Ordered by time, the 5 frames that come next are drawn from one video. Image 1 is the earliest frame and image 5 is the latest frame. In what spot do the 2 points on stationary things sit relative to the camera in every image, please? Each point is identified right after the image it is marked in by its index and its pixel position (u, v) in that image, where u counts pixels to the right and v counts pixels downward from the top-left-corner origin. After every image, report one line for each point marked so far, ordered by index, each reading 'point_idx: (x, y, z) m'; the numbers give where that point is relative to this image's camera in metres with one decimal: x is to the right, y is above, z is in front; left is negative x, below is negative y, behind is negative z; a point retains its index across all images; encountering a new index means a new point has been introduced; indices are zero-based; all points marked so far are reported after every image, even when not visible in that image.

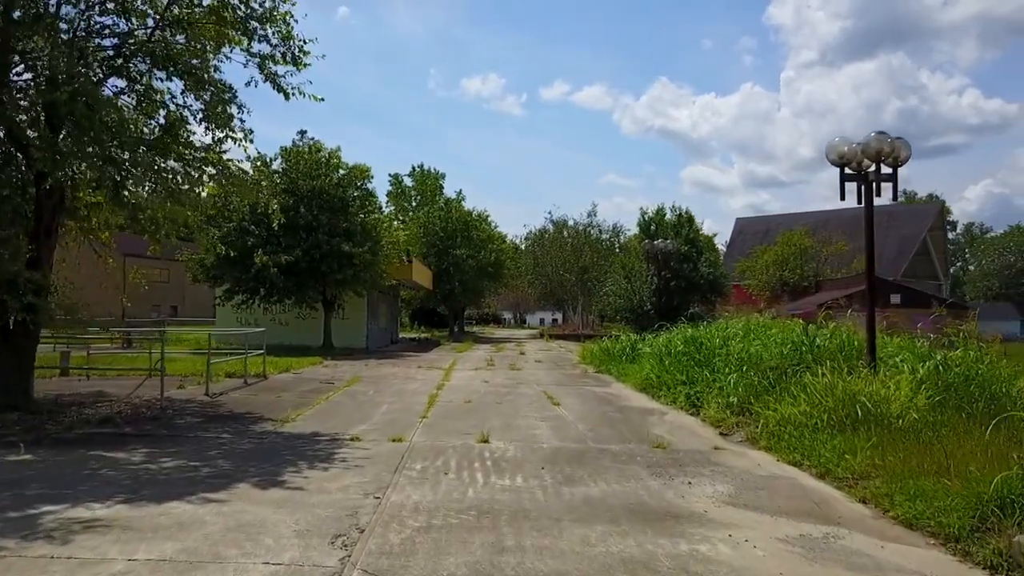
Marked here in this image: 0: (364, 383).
0: (-3.1, -2.0, +17.0) m
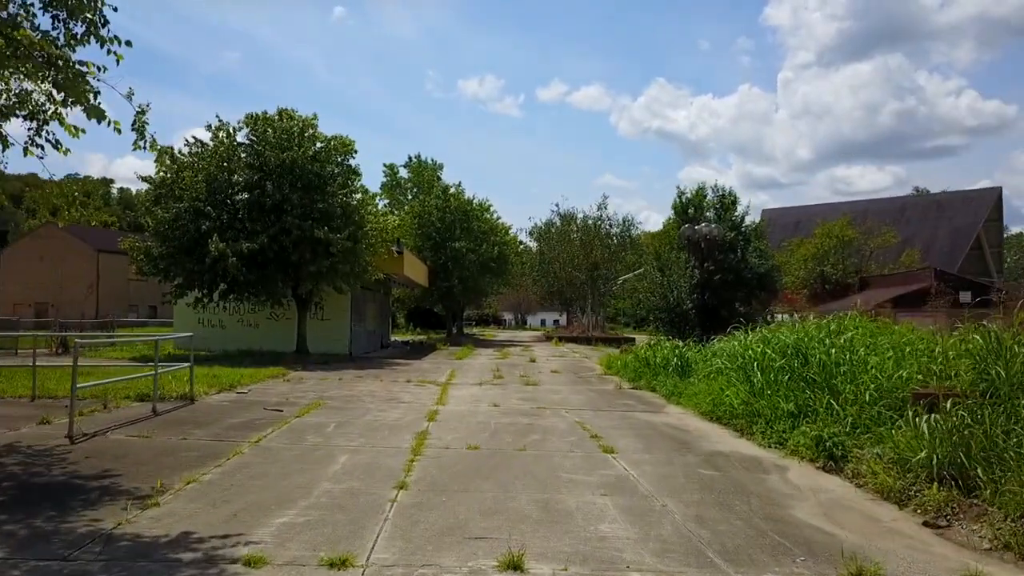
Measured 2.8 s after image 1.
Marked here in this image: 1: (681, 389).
0: (-2.8, -1.8, +12.2) m
1: (+3.2, -1.9, +15.1) m
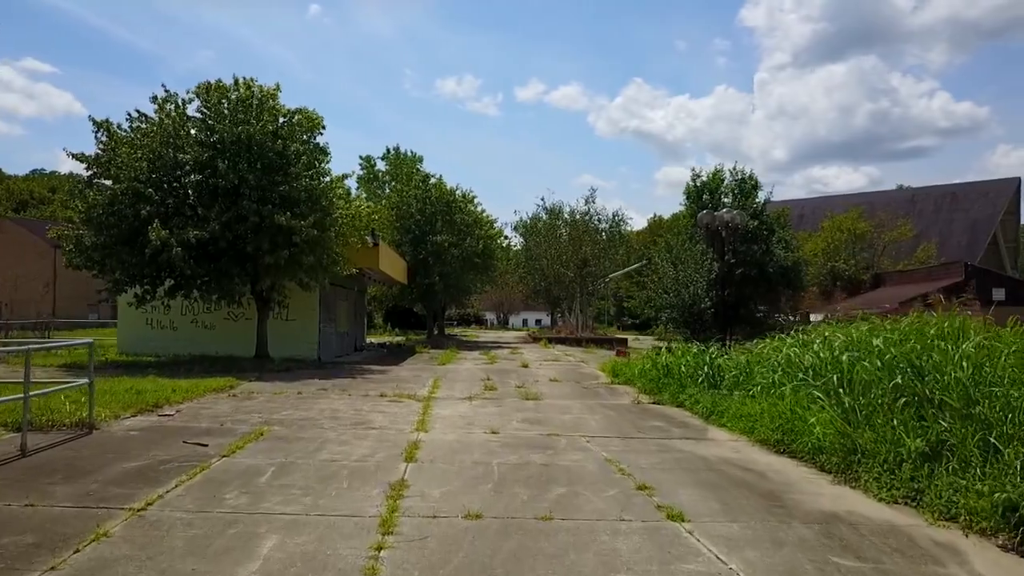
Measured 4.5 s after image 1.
0: (-2.7, -1.7, +9.0) m
1: (+3.2, -1.8, +12.1) m
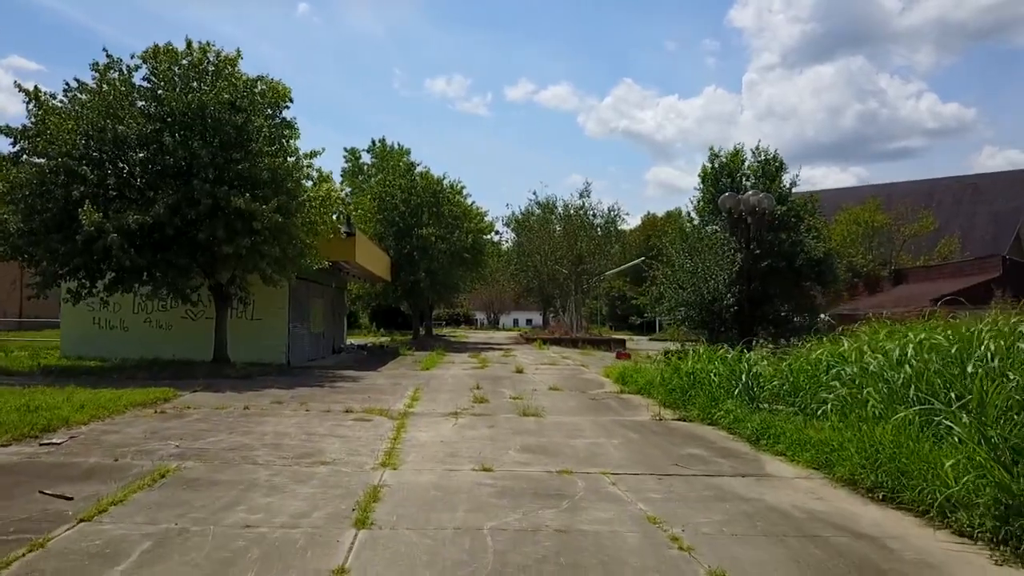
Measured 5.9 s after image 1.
0: (-2.7, -1.6, +6.4) m
1: (+3.1, -1.7, +9.5) m
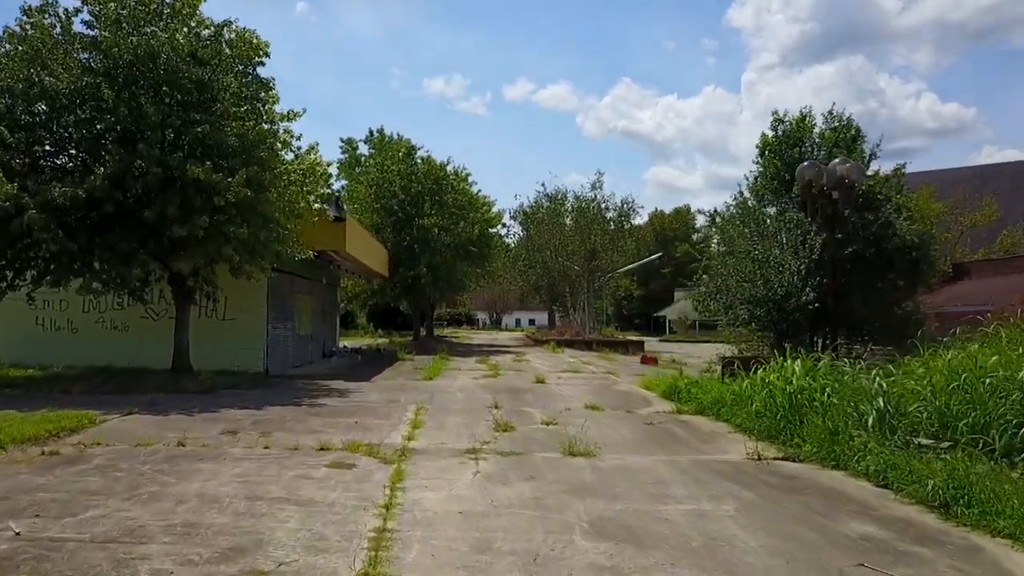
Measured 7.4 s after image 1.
0: (-2.2, -1.5, +2.9) m
1: (+3.6, -1.5, +6.0) m
